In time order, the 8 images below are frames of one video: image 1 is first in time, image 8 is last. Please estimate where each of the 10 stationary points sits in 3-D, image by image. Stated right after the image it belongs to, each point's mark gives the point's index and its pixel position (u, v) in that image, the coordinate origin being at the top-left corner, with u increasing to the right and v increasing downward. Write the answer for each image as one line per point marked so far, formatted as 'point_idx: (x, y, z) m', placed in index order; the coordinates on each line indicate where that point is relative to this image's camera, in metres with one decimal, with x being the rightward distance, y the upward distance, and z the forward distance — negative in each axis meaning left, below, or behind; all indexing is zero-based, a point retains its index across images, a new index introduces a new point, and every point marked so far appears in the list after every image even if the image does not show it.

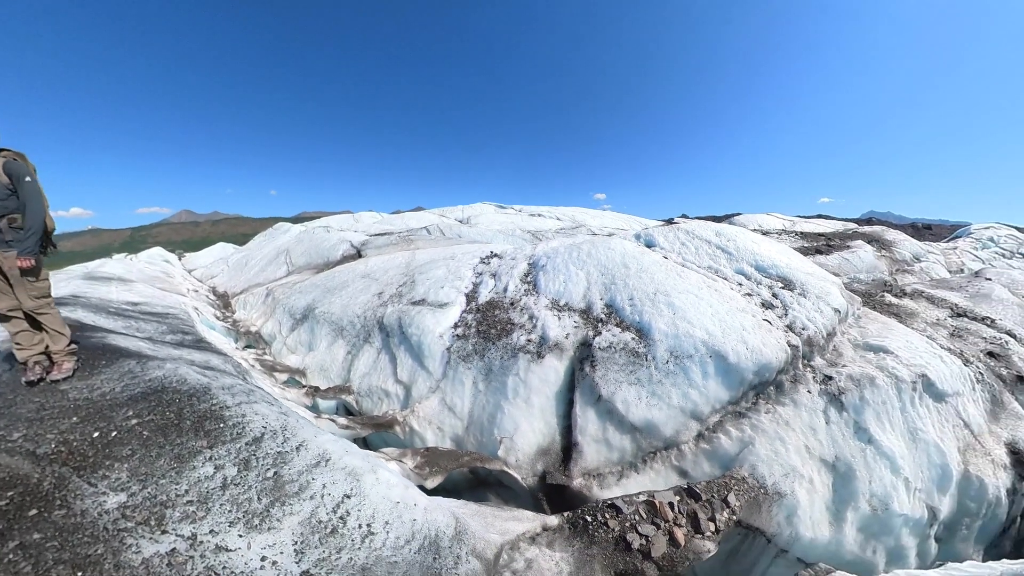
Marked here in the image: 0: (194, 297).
0: (-19.1, -1.3, +19.6) m
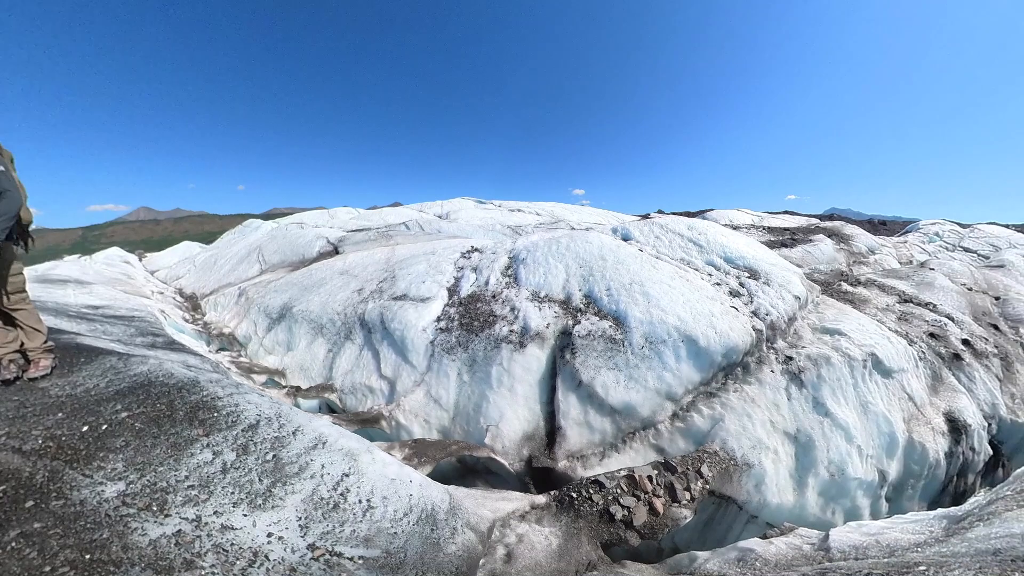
0: (-19.8, -0.9, +19.6) m
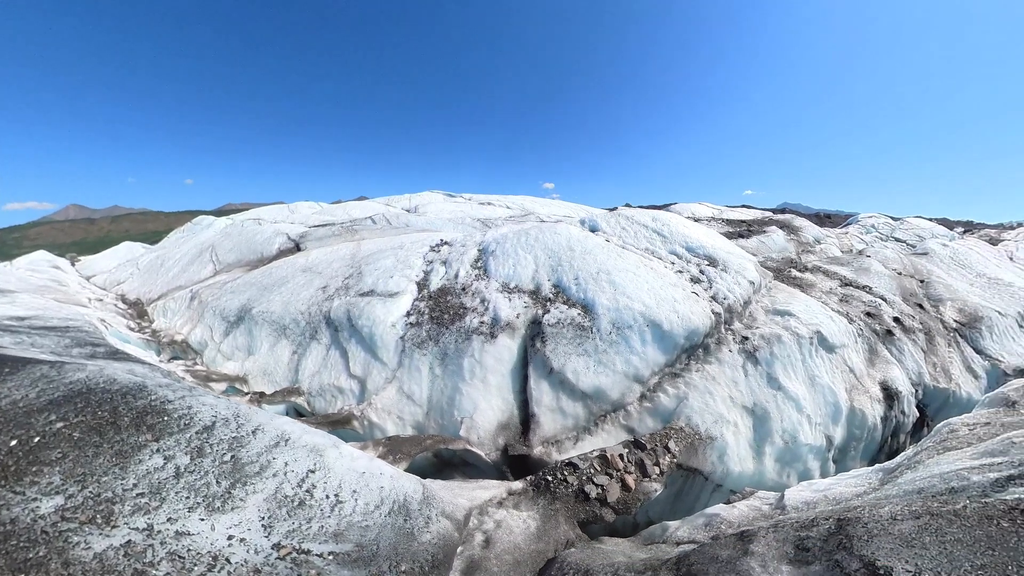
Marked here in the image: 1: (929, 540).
0: (-21.5, -0.7, +17.9) m
1: (+6.3, -3.8, +5.2) m
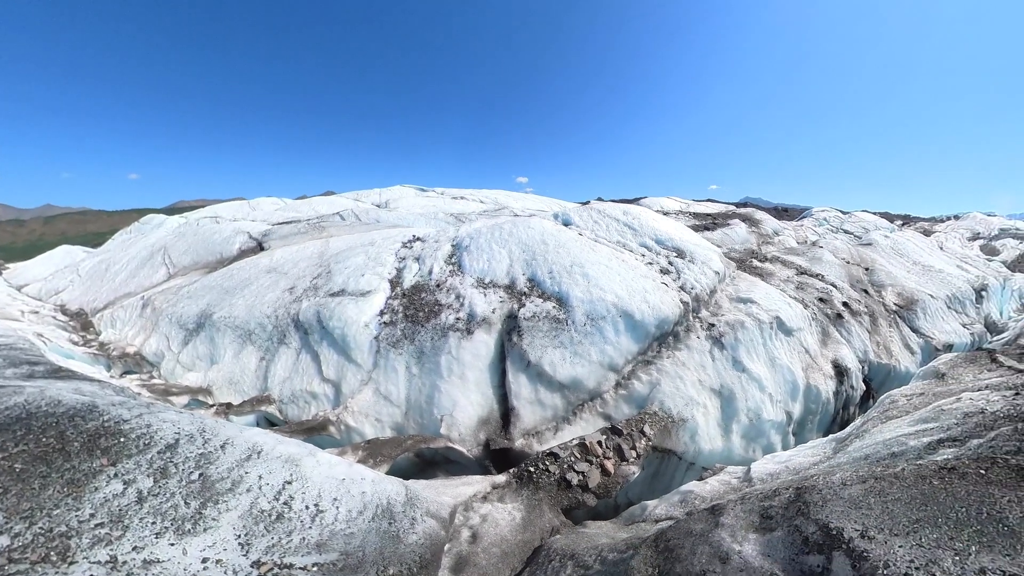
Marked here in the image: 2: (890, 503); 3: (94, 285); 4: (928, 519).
0: (-22.6, -1.5, +16.5) m
1: (+6.1, -3.6, +5.9) m
2: (+6.3, -3.6, +5.8) m
3: (-23.9, +0.2, +19.8) m
4: (+6.5, -3.6, +5.4) m
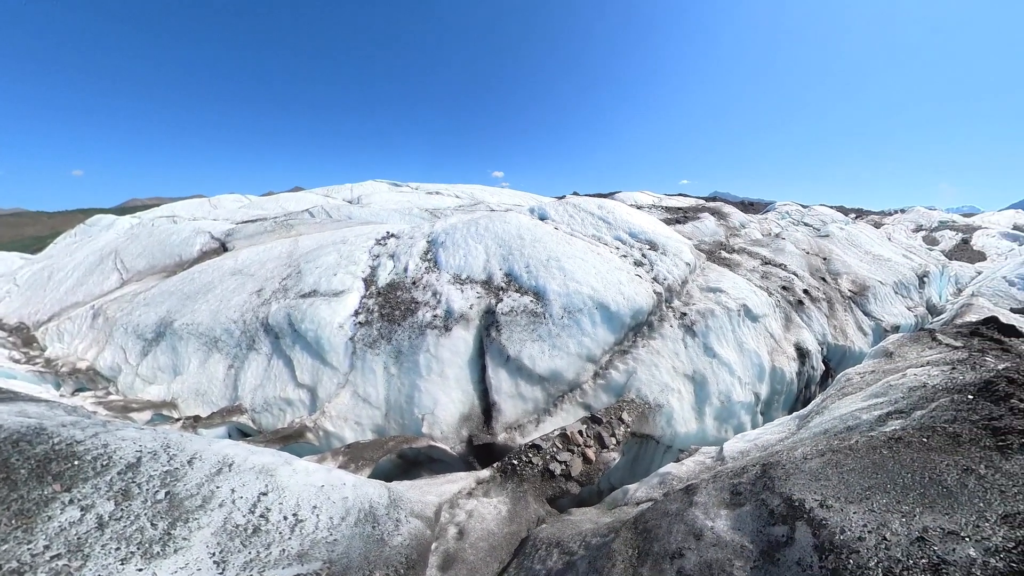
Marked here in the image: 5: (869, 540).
0: (-23.7, -2.2, +15.0) m
1: (+5.8, -3.4, +6.3) m
2: (+6.0, -3.3, +6.2) m
3: (-25.2, -0.5, +18.2) m
4: (+6.2, -3.3, +5.8) m
5: (+5.3, -3.7, +5.1) m
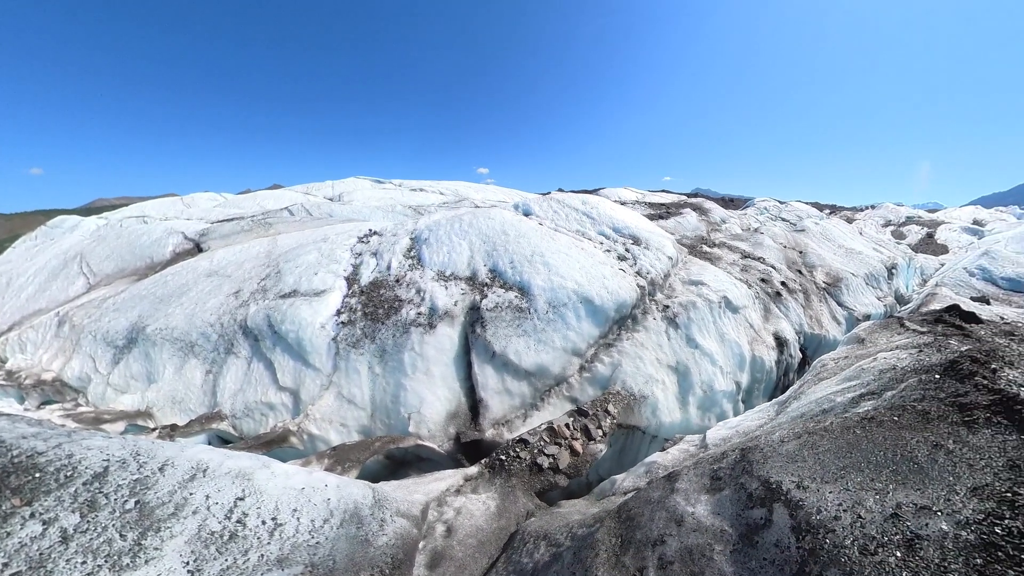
0: (-24.4, -2.3, +13.9) m
1: (+5.4, -3.0, +6.3) m
2: (+5.6, -3.0, +6.2) m
3: (-26.1, -0.7, +17.0) m
4: (+5.8, -3.0, +5.8) m
5: (+5.0, -3.4, +5.1) m
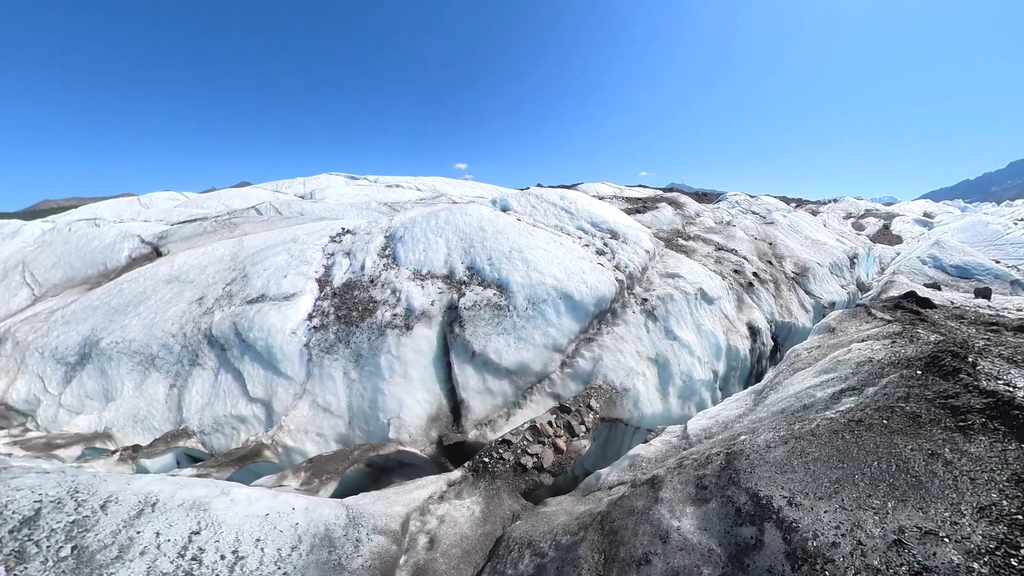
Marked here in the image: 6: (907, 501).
0: (-25.3, -3.4, +11.8) m
1: (+4.8, -3.0, +5.8) m
2: (+5.0, -3.0, +5.7) m
3: (-27.2, -1.7, +14.8) m
4: (+5.2, -3.0, +5.4) m
5: (+4.5, -3.5, +4.6) m
6: (+5.5, -3.0, +4.8) m
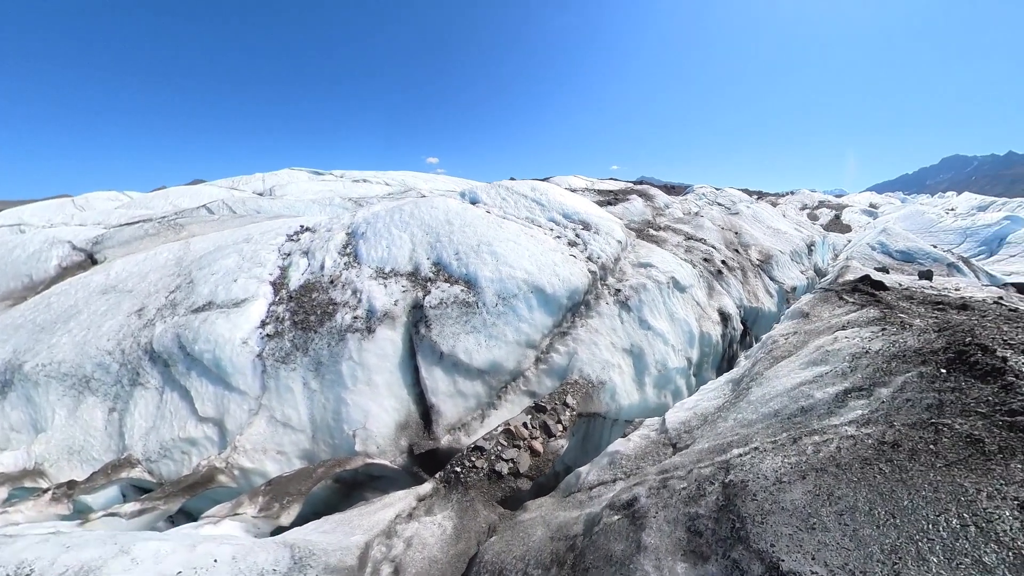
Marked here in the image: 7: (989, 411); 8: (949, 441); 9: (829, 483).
0: (-26.7, -4.5, +7.9) m
1: (+3.8, -2.9, +4.0) m
2: (+4.0, -2.8, +3.9) m
3: (-28.8, -2.9, +10.8) m
4: (+4.2, -2.8, +3.6) m
5: (+3.5, -3.4, +2.8) m
6: (+4.6, -2.8, +3.0) m
7: (+6.6, -1.7, +4.6) m
8: (+5.7, -2.0, +4.4) m
9: (+4.1, -2.7, +4.3) m
